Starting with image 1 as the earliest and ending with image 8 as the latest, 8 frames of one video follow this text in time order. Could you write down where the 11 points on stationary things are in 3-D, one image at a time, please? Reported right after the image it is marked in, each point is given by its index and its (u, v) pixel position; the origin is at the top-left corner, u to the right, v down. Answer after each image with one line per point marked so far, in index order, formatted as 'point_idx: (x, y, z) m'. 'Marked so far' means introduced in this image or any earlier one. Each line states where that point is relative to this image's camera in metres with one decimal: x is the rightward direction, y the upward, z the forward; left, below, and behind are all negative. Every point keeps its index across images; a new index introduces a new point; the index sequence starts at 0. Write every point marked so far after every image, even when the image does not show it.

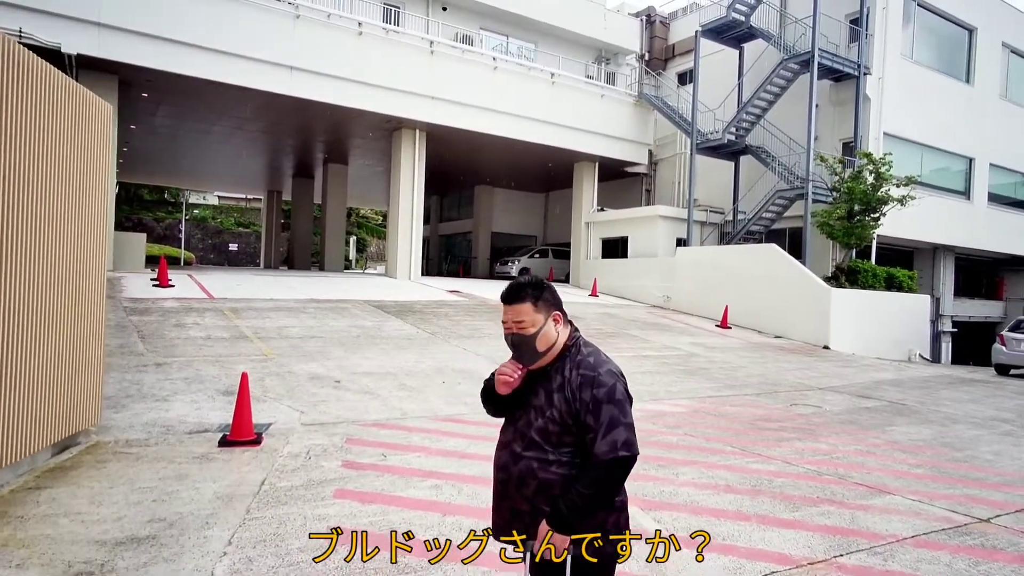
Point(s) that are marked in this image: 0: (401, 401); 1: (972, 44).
0: (-1.2, -1.2, +7.0) m
1: (+14.0, +7.5, +19.1) m
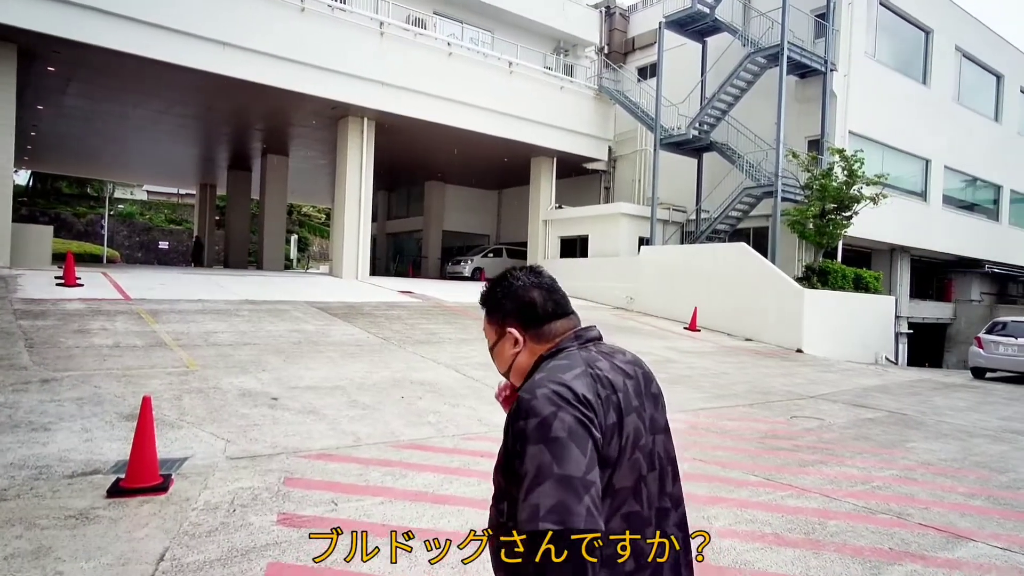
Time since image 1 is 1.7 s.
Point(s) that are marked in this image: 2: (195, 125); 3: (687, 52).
0: (-1.4, -1.2, +5.8) m
1: (+12.7, +7.4, +19.1) m
2: (-9.7, +5.0, +19.4) m
3: (+5.4, +7.3, +19.6) m
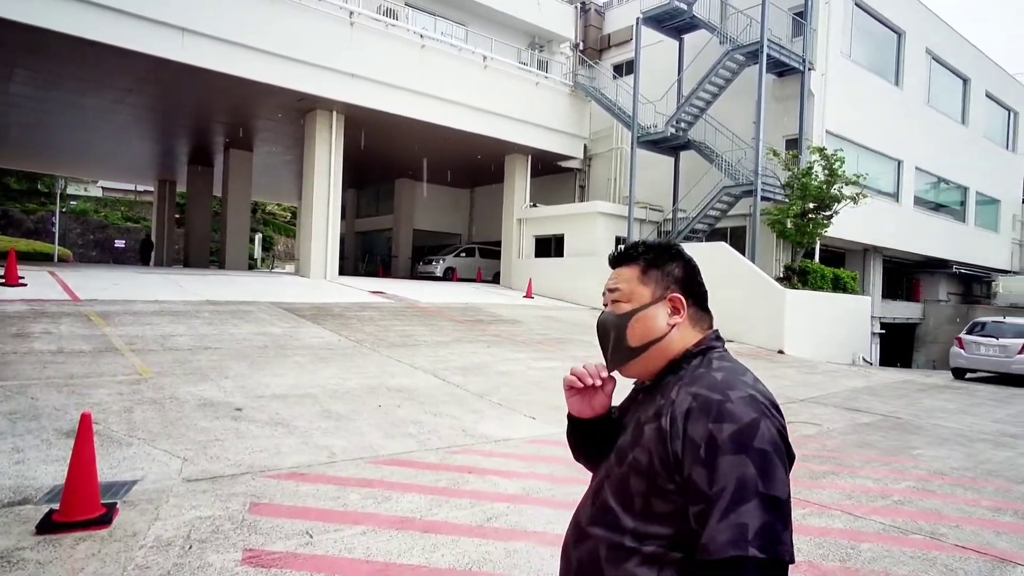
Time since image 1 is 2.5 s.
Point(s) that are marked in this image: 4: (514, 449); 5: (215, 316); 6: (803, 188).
0: (-1.5, -1.2, +5.2) m
1: (+11.9, +7.4, +19.3) m
2: (-10.5, +5.0, +18.4) m
3: (+4.7, +7.3, +19.4) m
4: (0.0, -1.4, +5.3) m
5: (-4.6, -0.4, +9.8) m
6: (+6.3, +2.2, +13.6) m
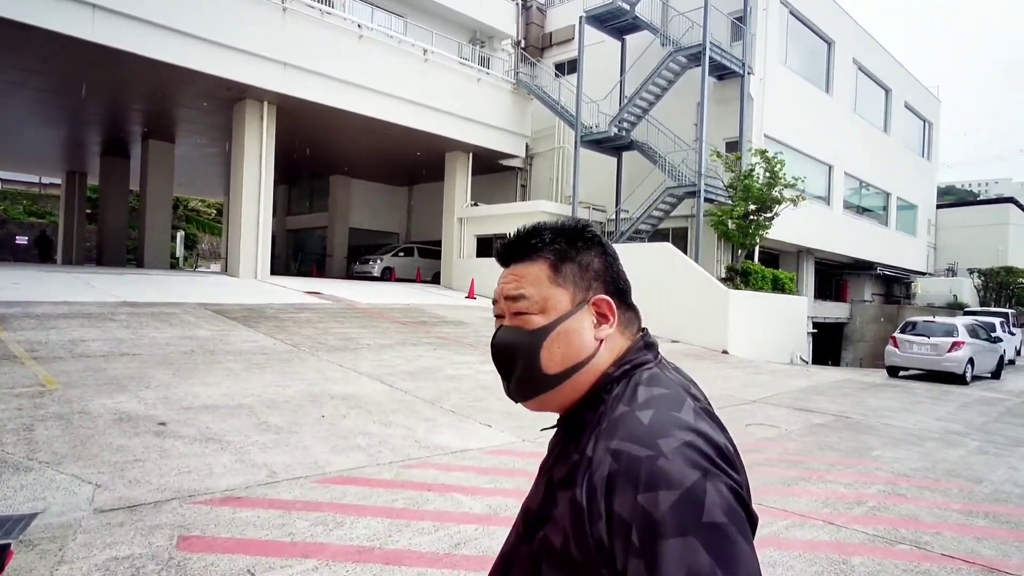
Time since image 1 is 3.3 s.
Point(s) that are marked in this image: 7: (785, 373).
0: (-1.8, -1.2, +4.7) m
1: (+10.1, +7.4, +20.1) m
2: (-12.1, +5.0, +16.9) m
3: (+2.9, +7.3, +19.4) m
4: (-0.3, -1.3, +4.9) m
5: (-5.3, -0.4, +8.9) m
6: (+5.1, +2.2, +13.9) m
7: (+4.9, -1.5, +11.3) m
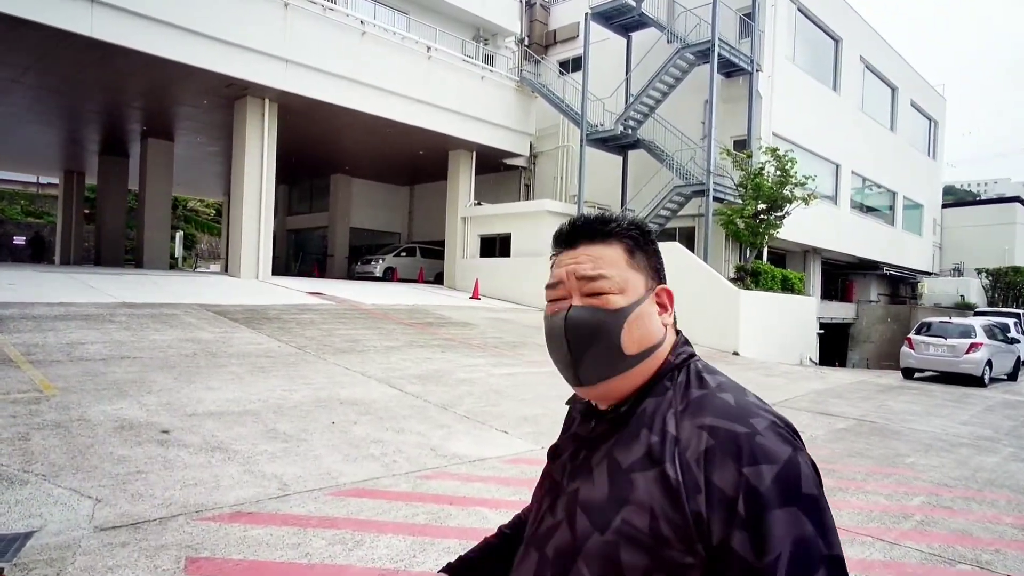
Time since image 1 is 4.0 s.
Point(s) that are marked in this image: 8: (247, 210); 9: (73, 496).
0: (-1.7, -1.2, +4.4) m
1: (+10.2, +7.4, +19.9) m
2: (-12.0, +5.0, +16.6) m
3: (+3.0, +7.2, +19.1) m
4: (-0.1, -1.4, +4.7) m
5: (-5.2, -0.4, +8.7) m
6: (+5.3, +2.2, +13.6) m
7: (+5.0, -1.5, +11.0) m
8: (-6.5, +1.9, +15.7) m
9: (-2.5, -1.2, +3.6) m
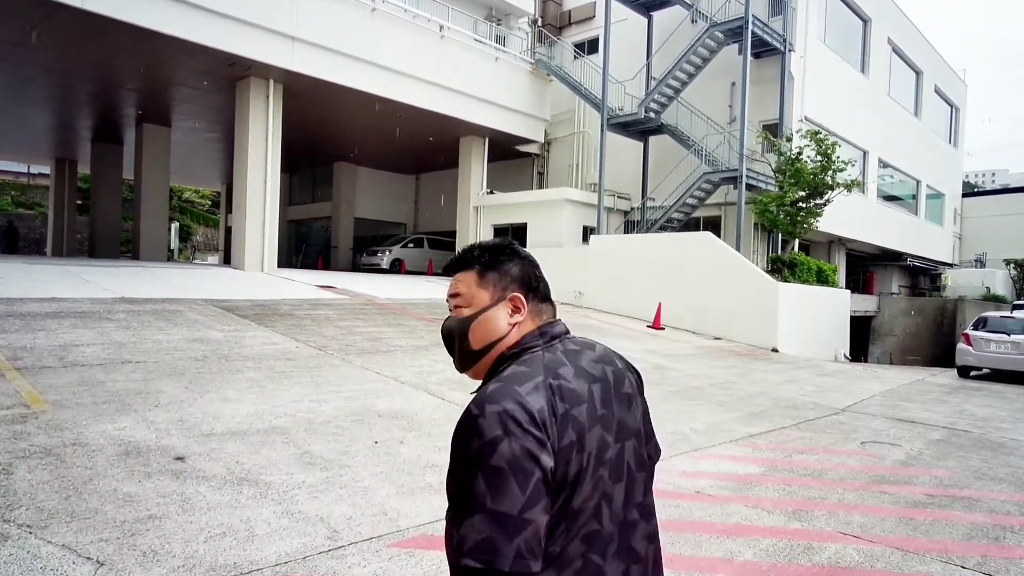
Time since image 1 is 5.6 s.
0: (-1.1, -1.2, +3.6) m
1: (+10.6, +7.6, +19.0) m
2: (-11.5, +5.1, +15.7) m
3: (+3.5, +7.5, +18.2) m
4: (+0.4, -1.3, +3.9) m
5: (-4.7, -0.4, +7.8) m
6: (+5.7, +2.3, +12.8) m
7: (+5.5, -1.4, +10.3) m
8: (-6.1, +2.1, +14.8) m
9: (-1.9, -1.2, +2.7) m
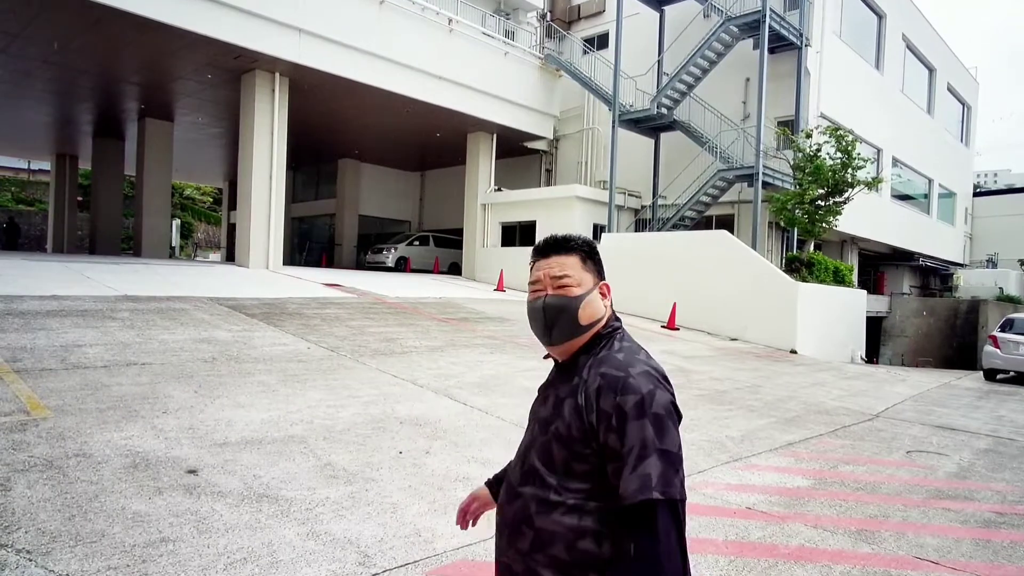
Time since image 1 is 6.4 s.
0: (-0.9, -1.2, +3.3) m
1: (+10.9, +7.6, +18.7) m
2: (-11.2, +5.2, +15.3) m
3: (+3.7, +7.5, +17.9) m
4: (+0.6, -1.3, +3.6) m
5: (-4.4, -0.3, +7.5) m
6: (+6.0, +2.3, +12.5) m
7: (+5.7, -1.4, +10.0) m
8: (-5.8, +2.1, +14.4) m
9: (-1.7, -1.2, +2.4) m
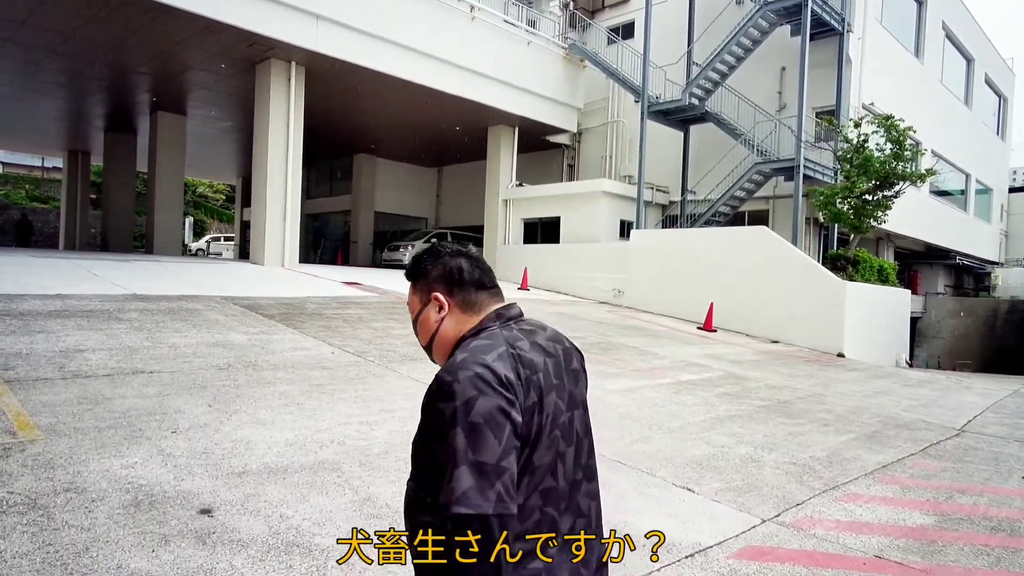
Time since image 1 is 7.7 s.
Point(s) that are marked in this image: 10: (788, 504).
0: (-0.5, -1.2, +2.7) m
1: (+11.5, +7.6, +17.8) m
2: (-10.7, +5.3, +14.8) m
3: (+4.3, +7.5, +17.2) m
4: (+1.0, -1.3, +2.9) m
5: (-4.0, -0.3, +6.9) m
6: (+6.5, +2.3, +11.7) m
7: (+6.2, -1.4, +9.2) m
8: (-5.3, +2.2, +13.9) m
9: (-1.3, -1.2, +1.8) m
10: (+1.7, -1.3, +3.9) m
